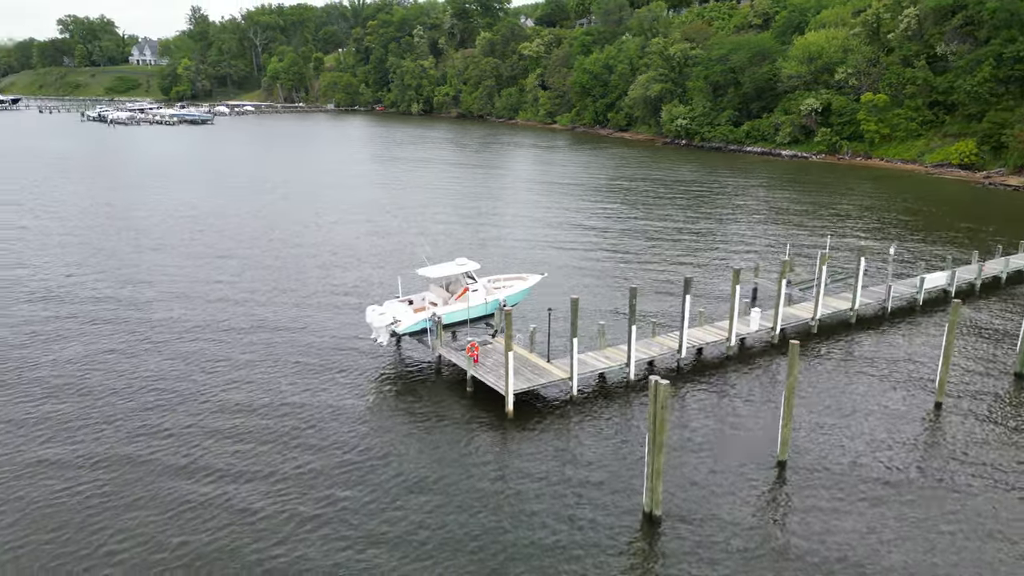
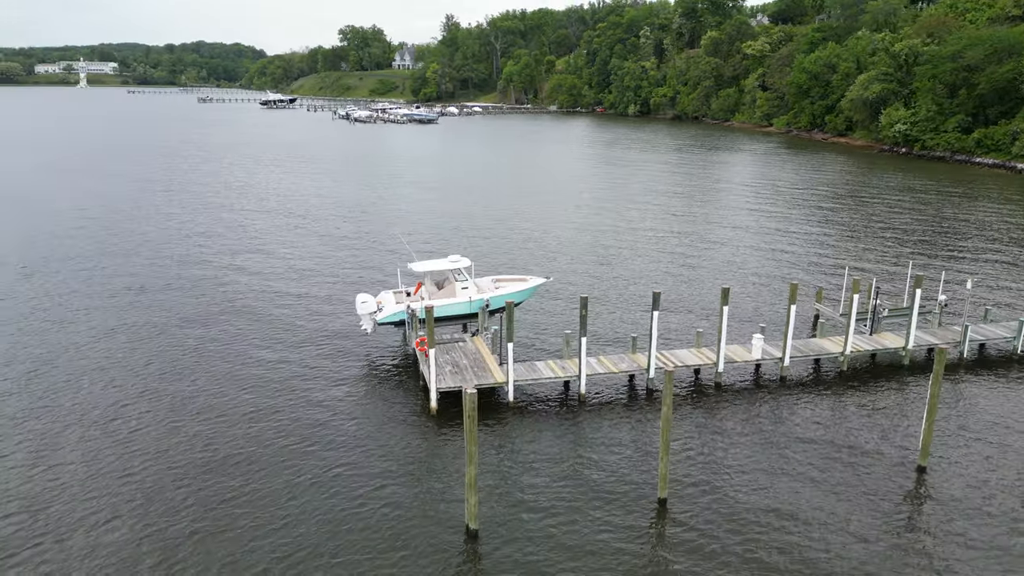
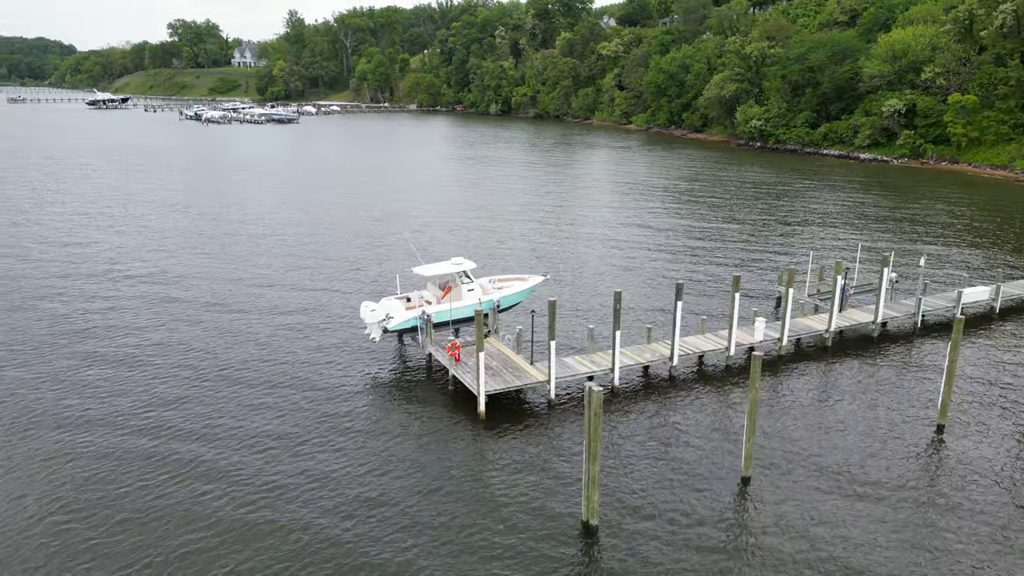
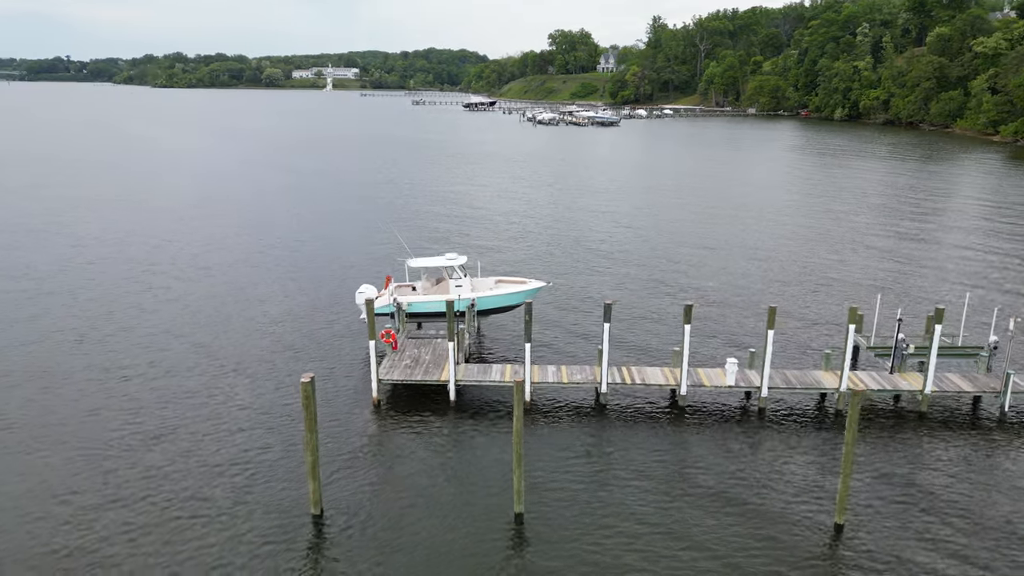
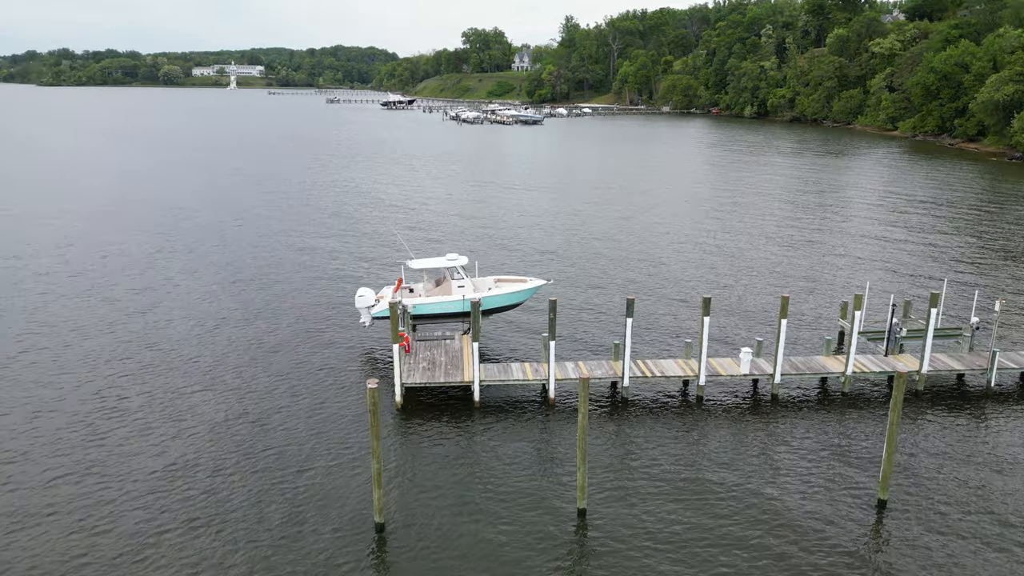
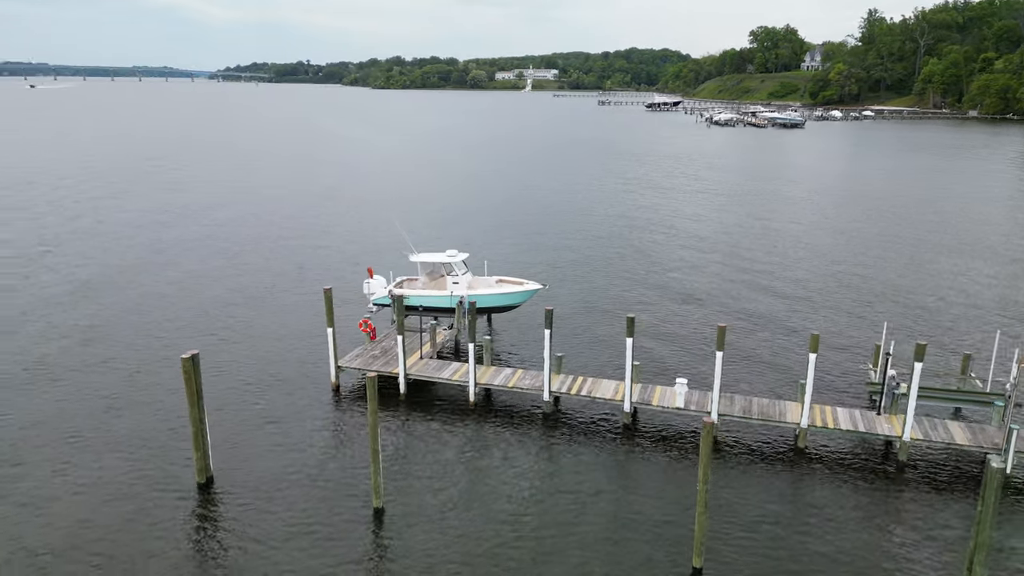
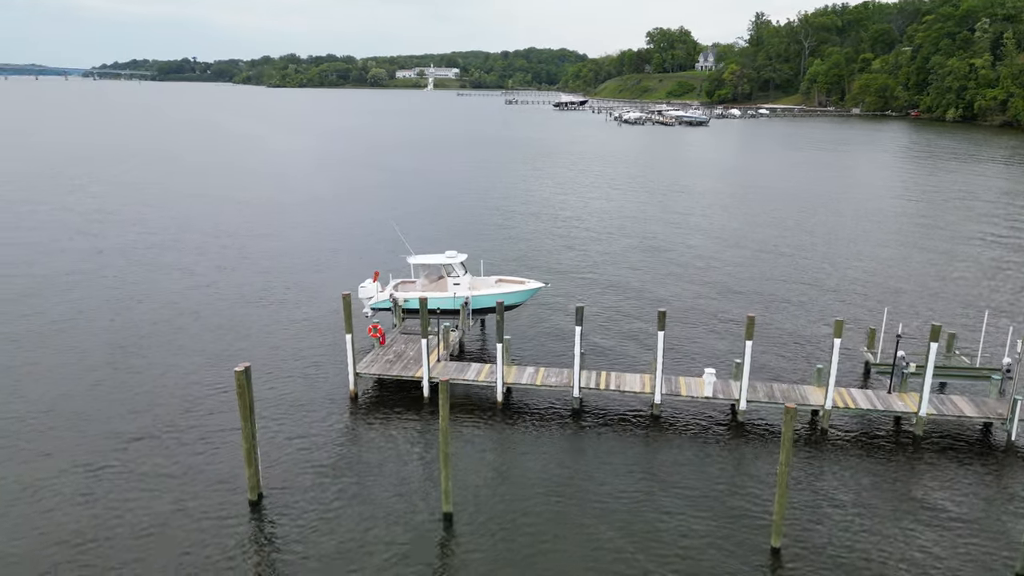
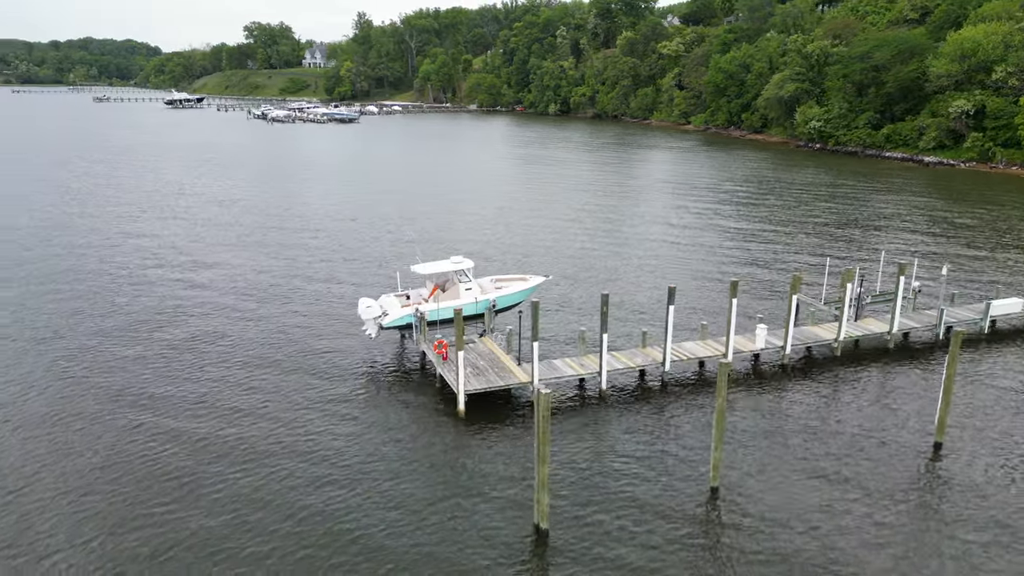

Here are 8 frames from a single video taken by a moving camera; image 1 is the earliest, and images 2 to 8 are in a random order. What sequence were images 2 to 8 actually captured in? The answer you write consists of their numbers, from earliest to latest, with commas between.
3, 8, 2, 5, 4, 7, 6
